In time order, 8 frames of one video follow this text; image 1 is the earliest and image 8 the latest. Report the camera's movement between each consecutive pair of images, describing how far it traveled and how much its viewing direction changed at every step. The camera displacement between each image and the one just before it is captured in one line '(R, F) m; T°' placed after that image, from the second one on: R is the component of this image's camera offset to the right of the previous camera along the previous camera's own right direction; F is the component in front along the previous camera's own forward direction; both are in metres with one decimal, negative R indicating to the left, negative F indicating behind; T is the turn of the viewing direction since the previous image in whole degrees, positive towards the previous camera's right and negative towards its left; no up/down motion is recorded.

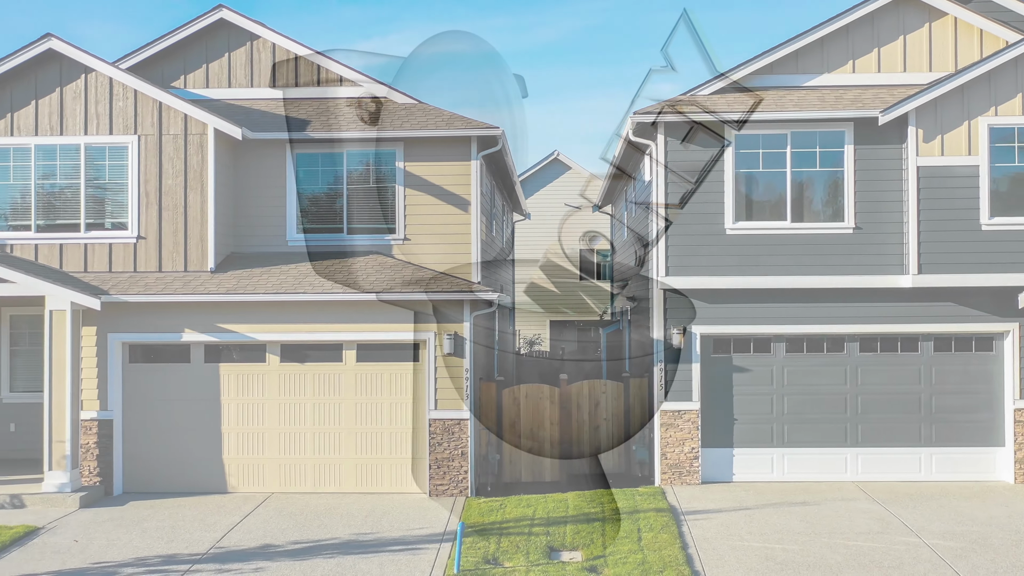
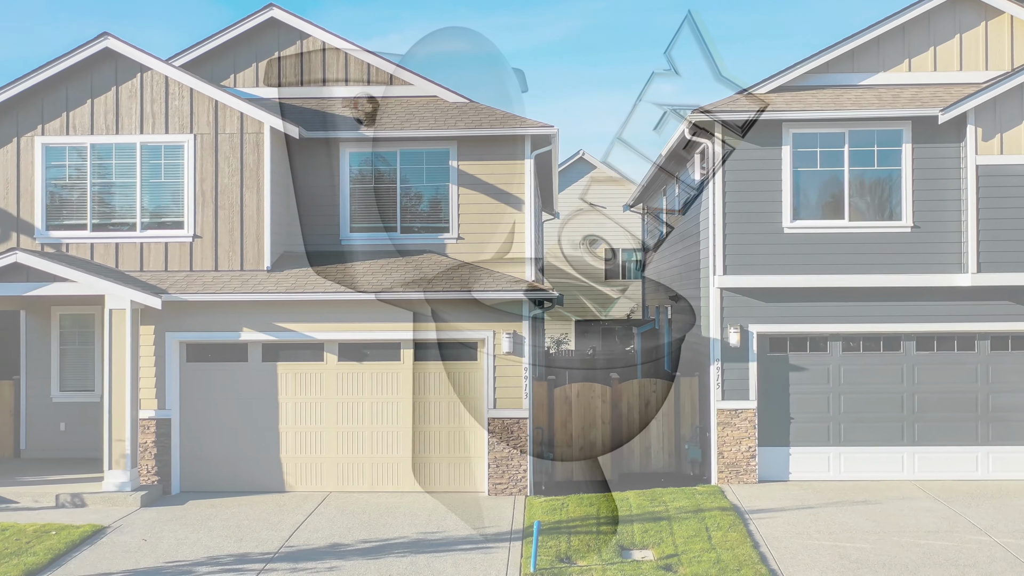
(-0.6, 0.0) m; 0°
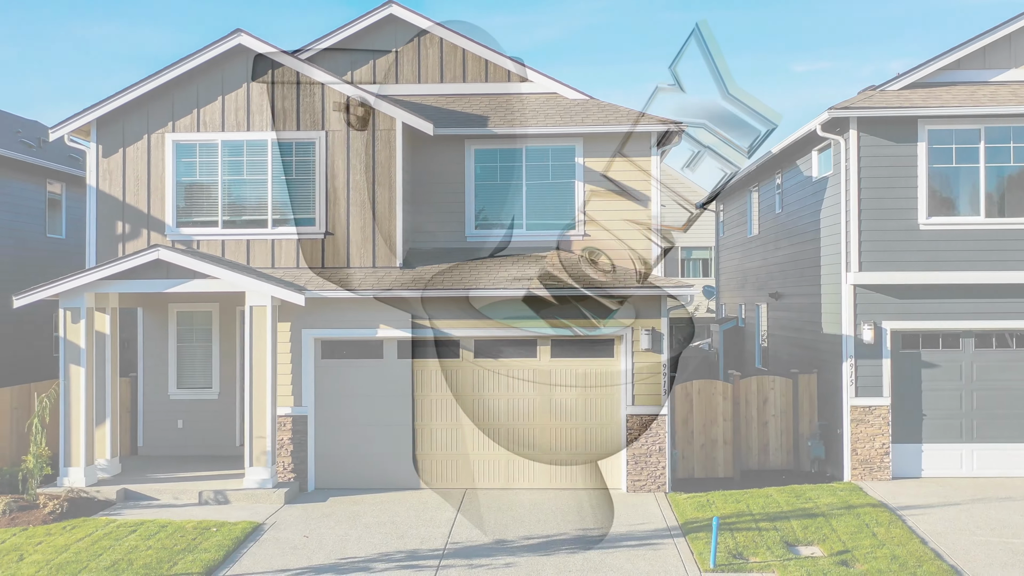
(-1.4, 0.0) m; 0°
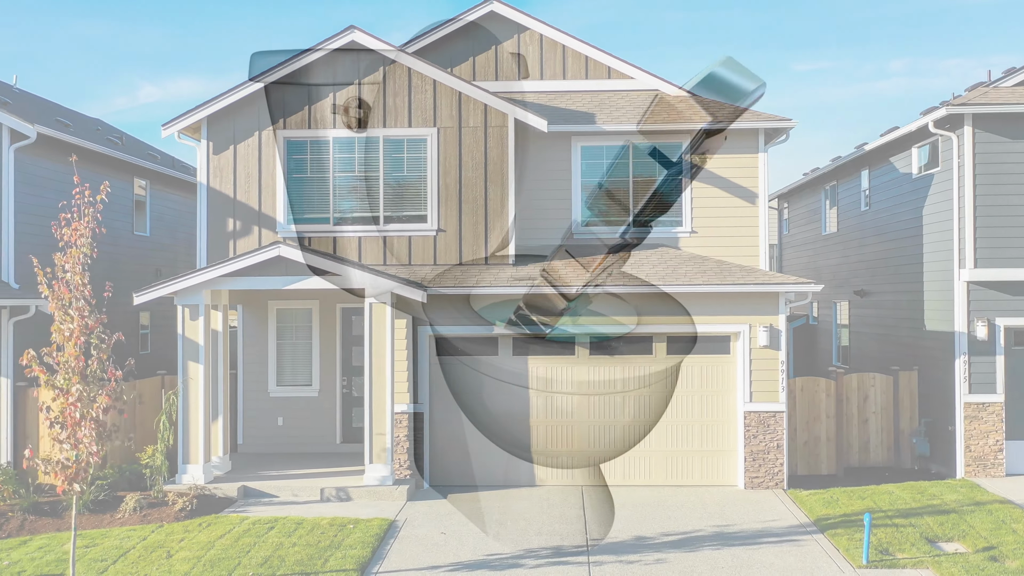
(-1.1, 0.0) m; 0°
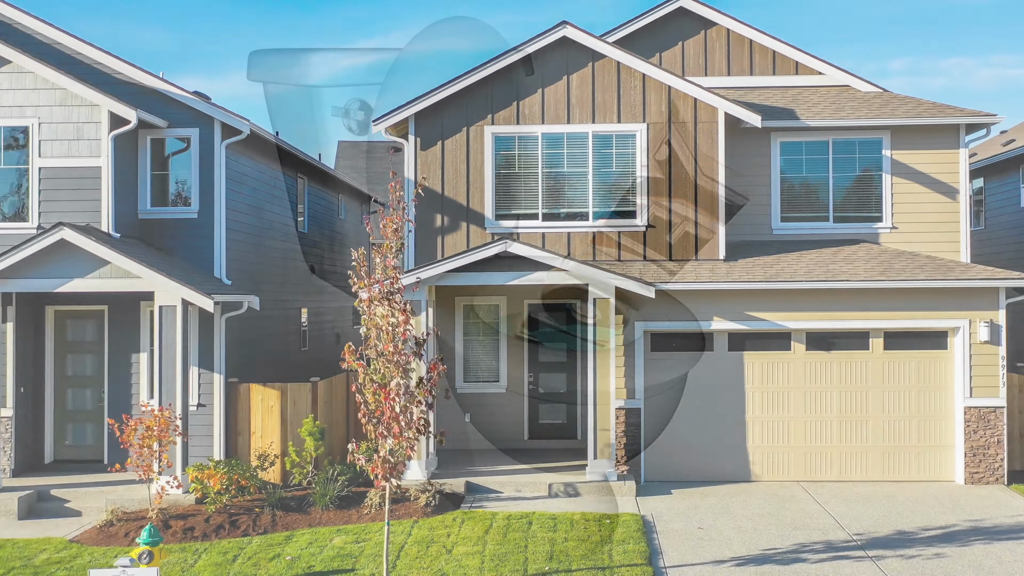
(-2.2, 0.0) m; 0°
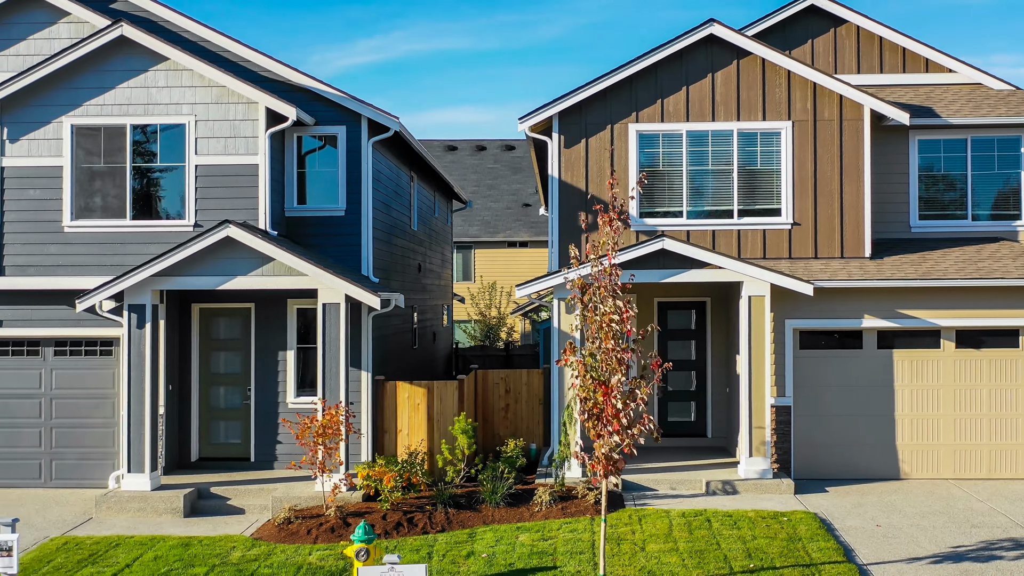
(-1.5, 0.0) m; 0°
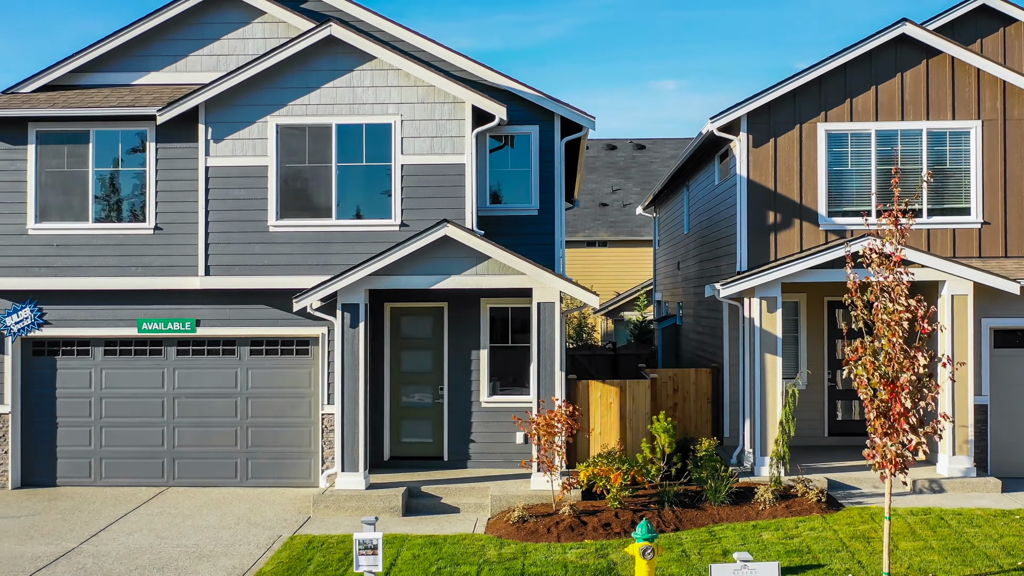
(-2.0, 0.0) m; 0°
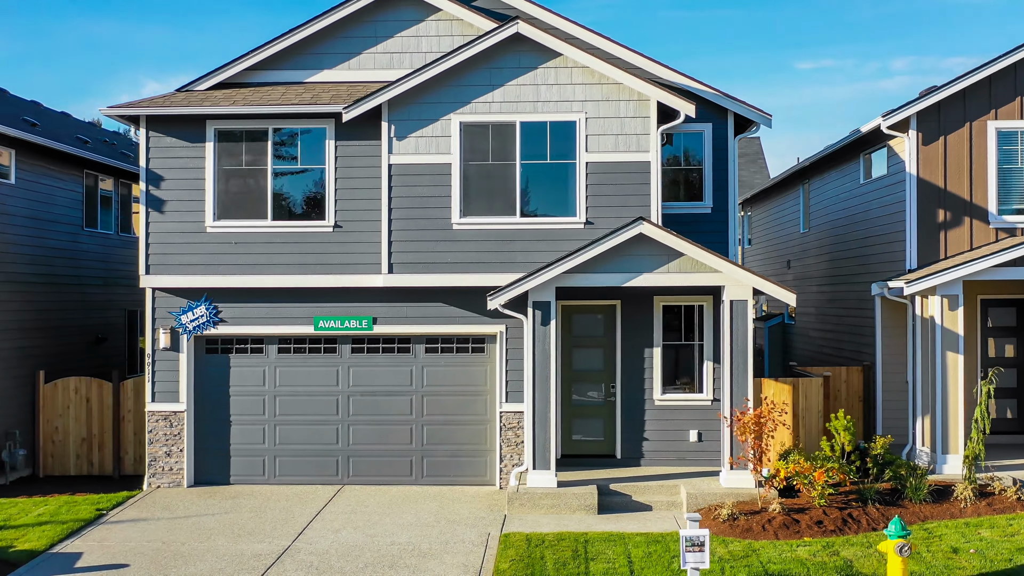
(-1.8, 0.0) m; 0°
